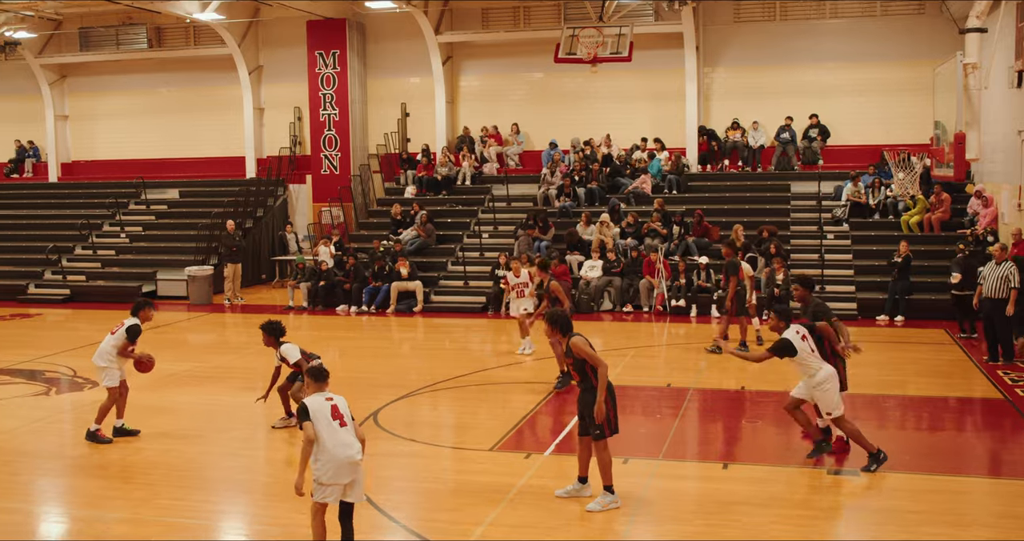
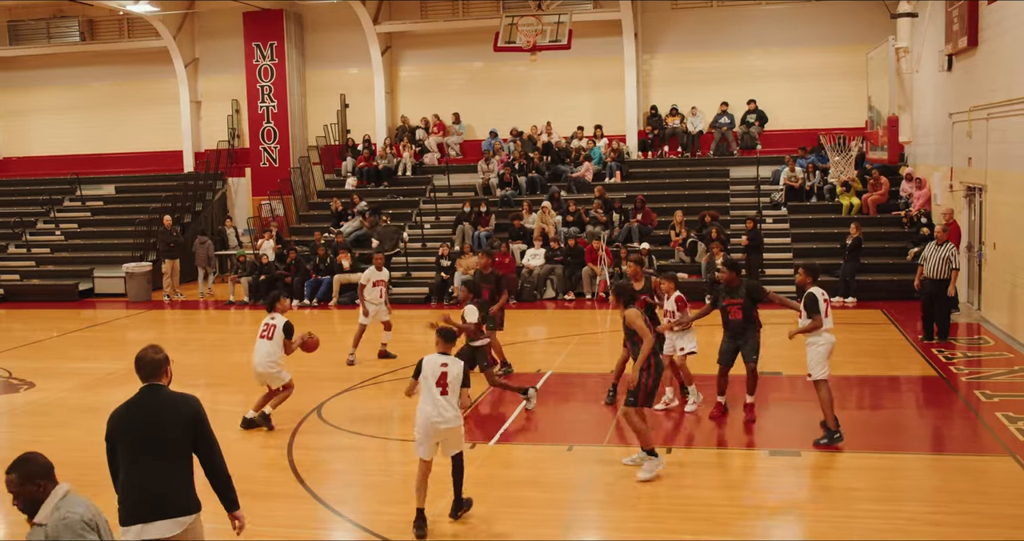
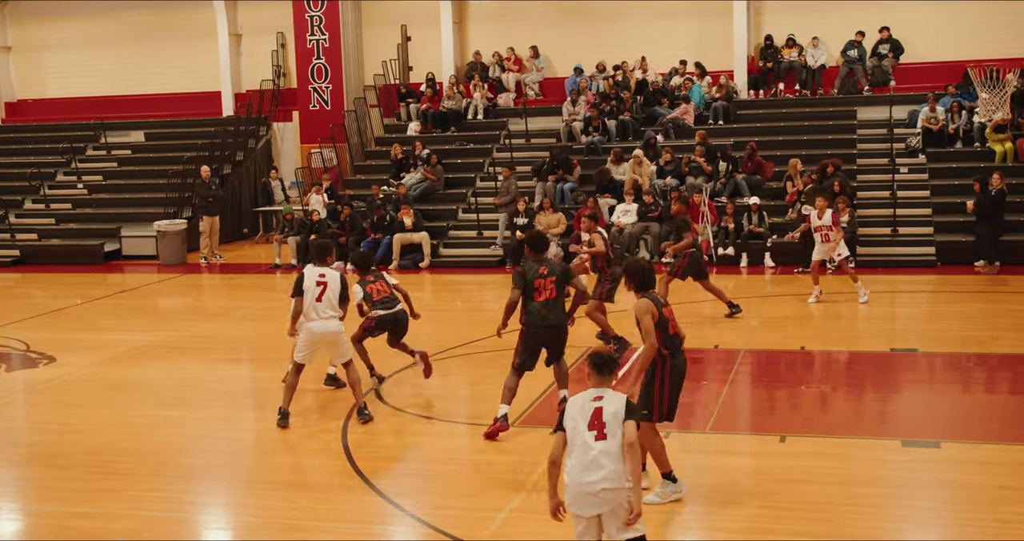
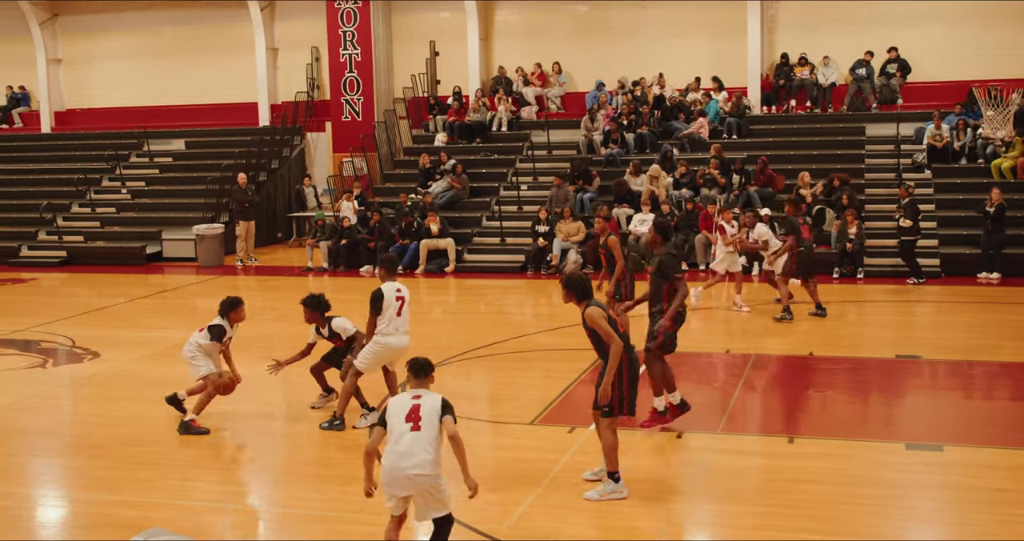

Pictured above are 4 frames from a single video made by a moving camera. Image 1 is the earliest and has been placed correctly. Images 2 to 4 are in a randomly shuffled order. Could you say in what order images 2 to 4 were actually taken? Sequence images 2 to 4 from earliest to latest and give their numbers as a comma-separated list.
4, 3, 2
